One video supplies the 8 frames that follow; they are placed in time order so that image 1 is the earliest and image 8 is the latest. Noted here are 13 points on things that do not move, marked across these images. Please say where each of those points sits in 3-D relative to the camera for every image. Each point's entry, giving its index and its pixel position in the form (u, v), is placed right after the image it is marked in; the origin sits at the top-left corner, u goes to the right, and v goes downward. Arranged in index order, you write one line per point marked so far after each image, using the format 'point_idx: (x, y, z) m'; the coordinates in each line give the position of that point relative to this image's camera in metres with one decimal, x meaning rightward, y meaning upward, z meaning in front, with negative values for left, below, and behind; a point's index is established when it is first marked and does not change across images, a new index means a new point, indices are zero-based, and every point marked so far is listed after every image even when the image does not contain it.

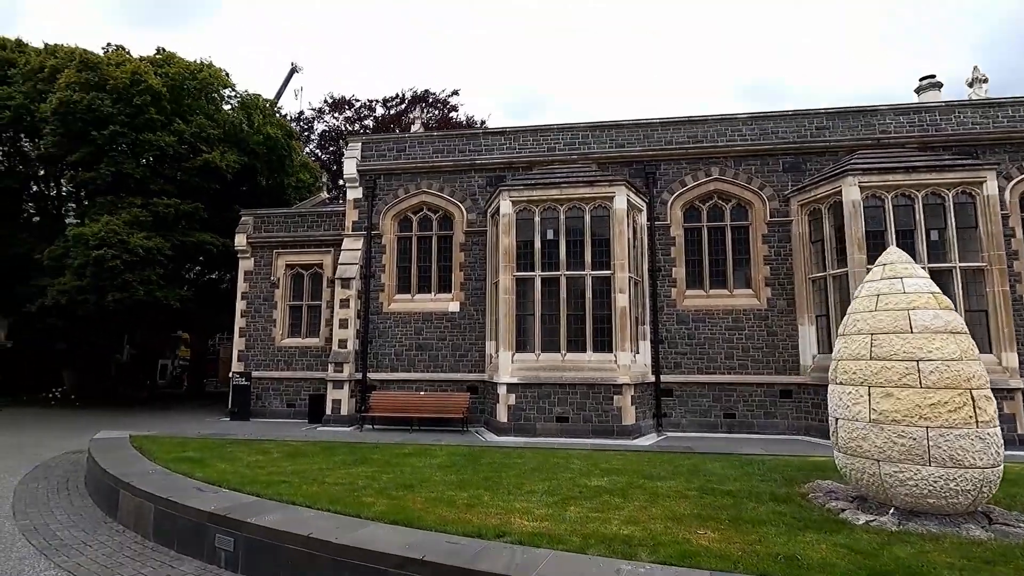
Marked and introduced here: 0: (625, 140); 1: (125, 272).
0: (+2.9, +3.8, +13.8) m
1: (-10.4, +0.4, +14.3) m
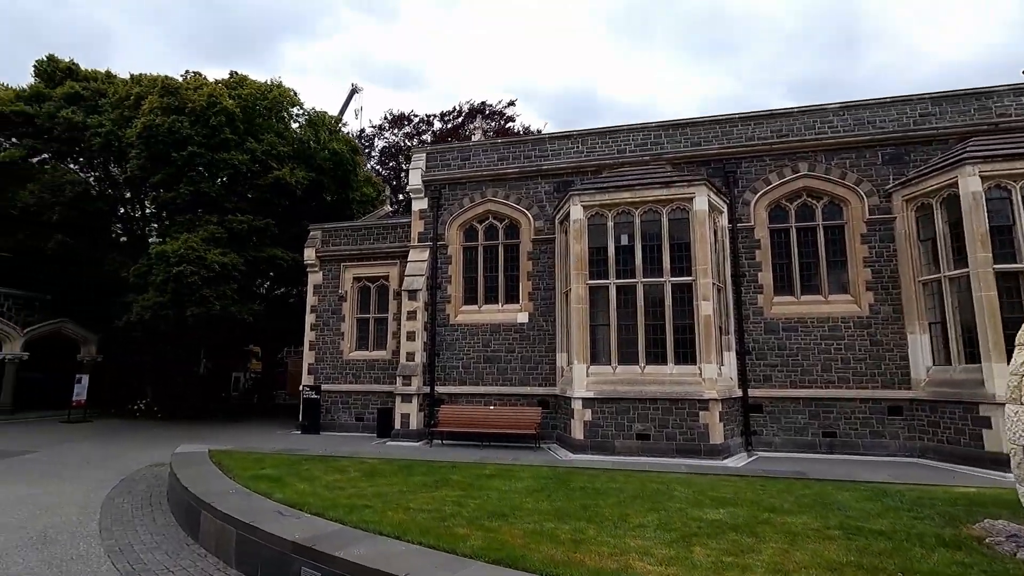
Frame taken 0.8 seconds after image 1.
0: (+4.6, +3.6, +13.0) m
1: (-8.5, 0.0, +14.7) m
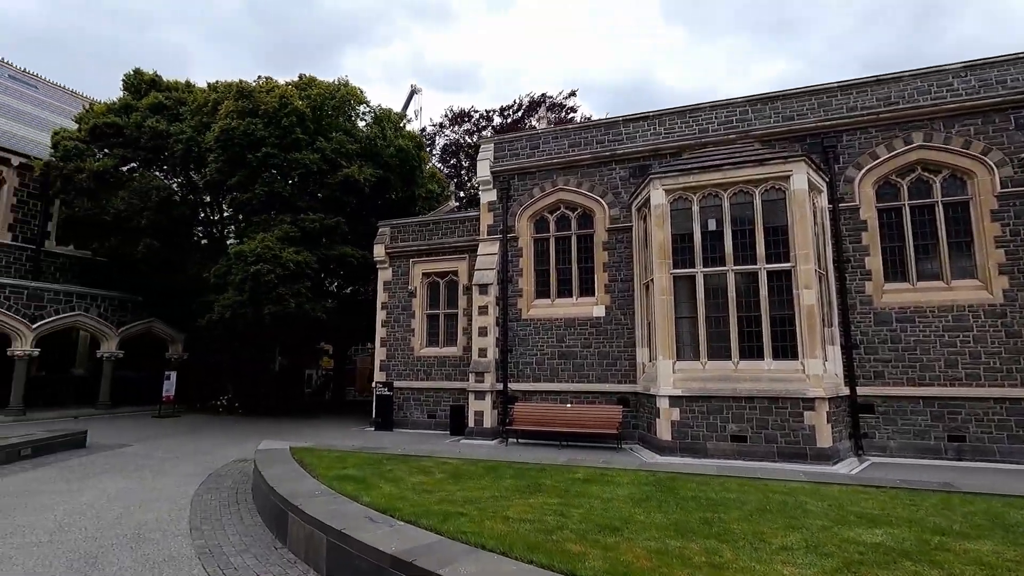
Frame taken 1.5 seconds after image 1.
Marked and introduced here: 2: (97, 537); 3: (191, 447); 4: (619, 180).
0: (+6.2, +3.9, +11.8) m
1: (-6.5, +0.1, +15.0) m
2: (-4.2, -2.5, +5.4) m
3: (-7.0, -3.5, +11.8) m
4: (+2.6, +2.6, +13.1) m
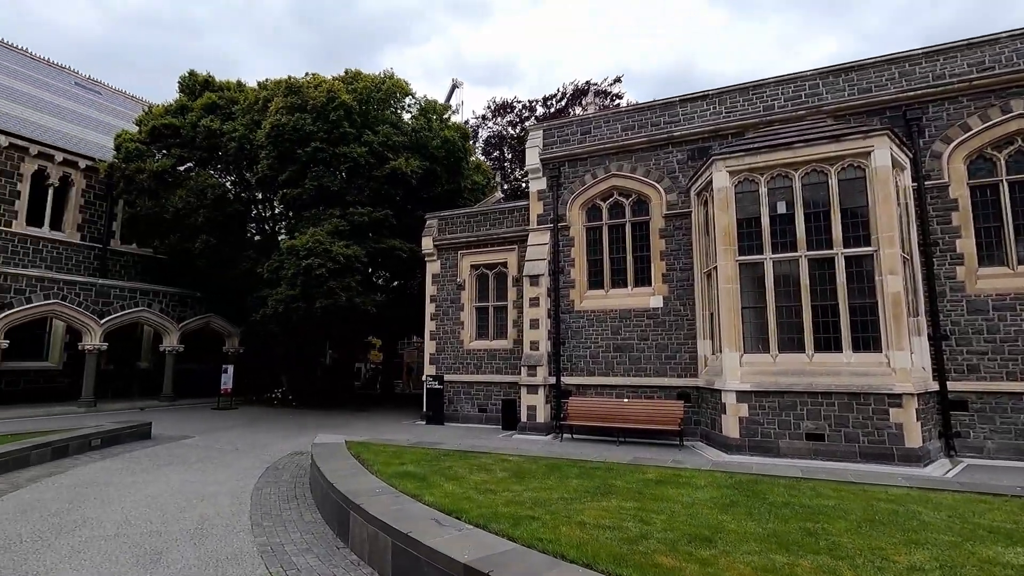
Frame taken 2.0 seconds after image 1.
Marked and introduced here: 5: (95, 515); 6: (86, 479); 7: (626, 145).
0: (+7.3, +4.2, +10.9) m
1: (-5.1, +0.2, +15.1) m
2: (-3.5, -2.4, +5.3) m
3: (-5.8, -3.3, +11.9) m
4: (+3.8, +2.9, +12.4) m
5: (-4.6, -2.5, +5.9) m
6: (-6.1, -2.8, +7.7) m
7: (+2.7, +3.4, +12.9) m
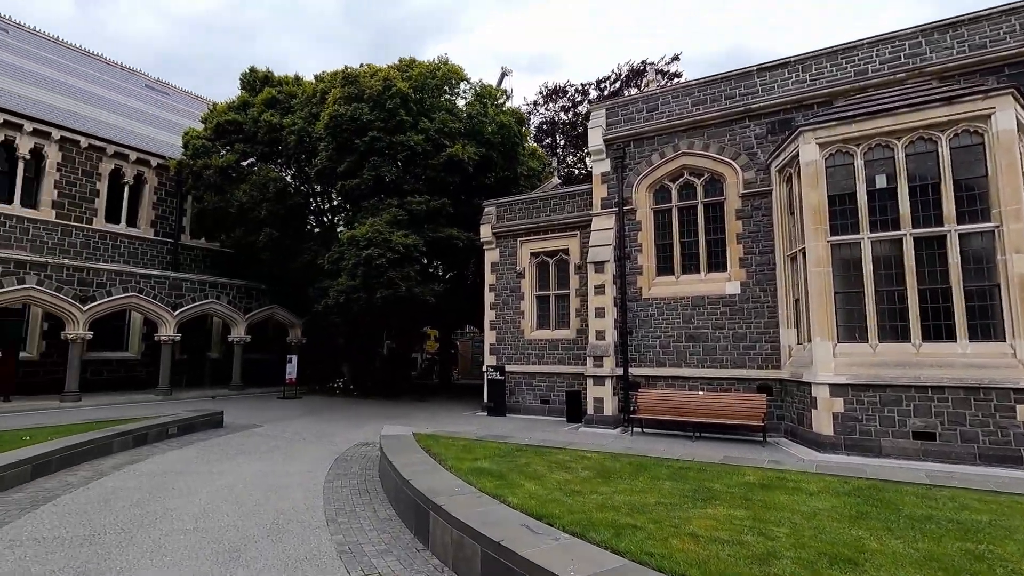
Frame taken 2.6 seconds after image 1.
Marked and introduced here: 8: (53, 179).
0: (+8.5, +4.5, +9.6) m
1: (-3.4, +0.5, +15.0) m
2: (-2.6, -2.3, +5.2) m
3: (-4.4, -3.1, +12.0) m
4: (+5.2, +3.2, +11.5) m
5: (-3.7, -2.4, +5.8) m
6: (-5.1, -2.6, +7.8) m
7: (+4.2, +3.7, +12.0) m
8: (-14.9, +3.5, +17.4) m
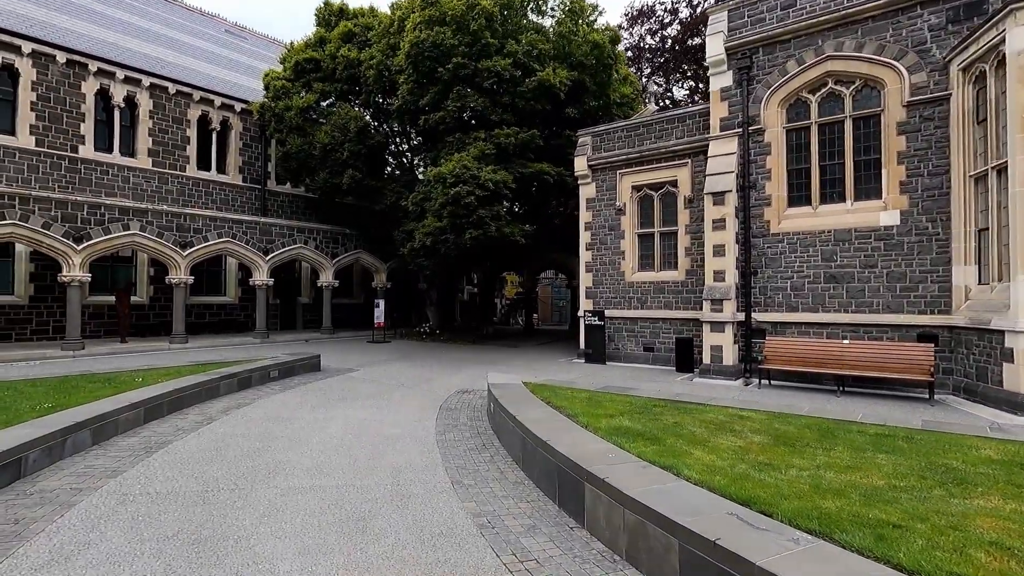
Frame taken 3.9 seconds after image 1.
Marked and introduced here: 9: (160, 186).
0: (+10.2, +5.6, +6.8) m
1: (-0.9, +2.1, +14.0) m
2: (-1.3, -1.7, +4.6) m
3: (-2.2, -1.8, +11.6) m
4: (+7.2, +4.4, +9.2) m
5: (-2.2, -1.7, +5.3) m
6: (-3.4, -1.8, +7.5) m
7: (+6.2, +5.0, +9.9) m
8: (-12.0, +5.3, +17.6) m
9: (-11.7, +3.4, +17.8) m
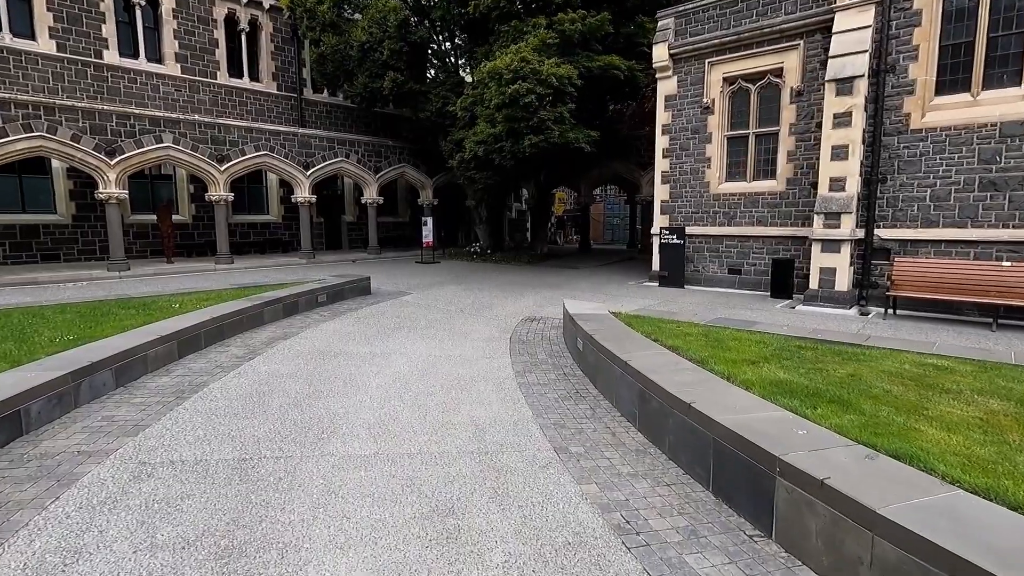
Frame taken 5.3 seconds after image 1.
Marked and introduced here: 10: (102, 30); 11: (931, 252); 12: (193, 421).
0: (+11.2, +6.4, +3.8) m
1: (+0.6, +4.1, +12.2) m
2: (-0.5, -1.1, +3.5) m
3: (-0.8, -0.2, +10.5) m
4: (+8.3, +5.6, +6.5) m
5: (-1.4, -1.0, +4.3) m
6: (-2.3, -0.7, +6.5) m
7: (+7.4, +6.3, +7.1) m
8: (-10.2, +7.8, +16.1) m
9: (-9.9, +5.9, +16.5) m
10: (-11.4, +7.2, +14.8) m
11: (+6.7, +0.6, +8.6) m
12: (-2.4, -1.0, +4.0) m
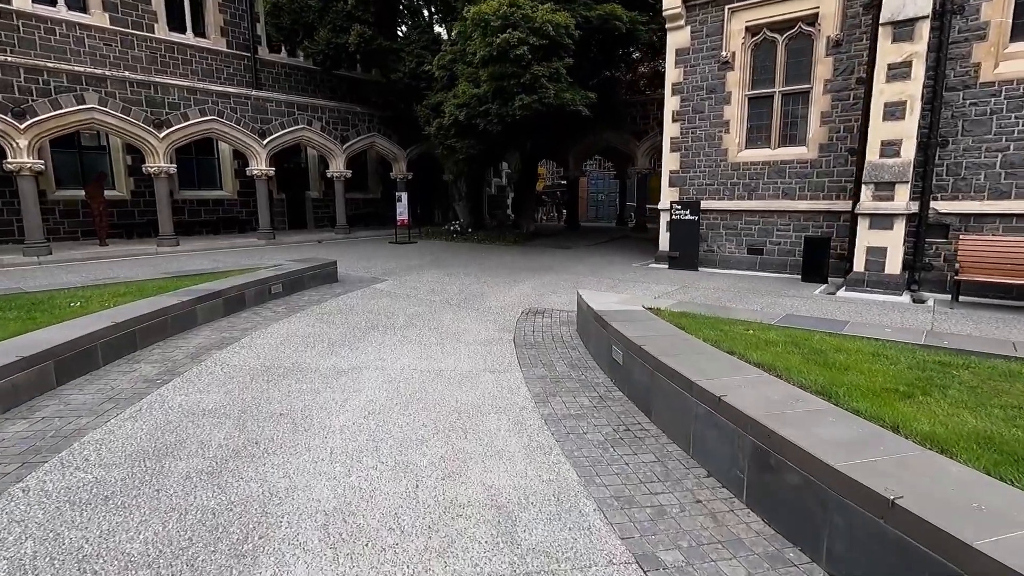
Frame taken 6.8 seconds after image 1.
0: (+11.3, +6.5, +2.5) m
1: (+0.4, +4.4, +10.5) m
2: (-0.2, -1.1, +2.0) m
3: (-0.9, 0.0, +8.9) m
4: (+8.3, +5.8, +5.1) m
5: (-1.2, -1.0, +2.7) m
6: (-2.2, -0.6, +4.9) m
7: (+7.4, +6.5, +5.7) m
8: (-10.7, +8.2, +13.7) m
9: (-10.3, +6.3, +14.2) m
10: (-11.8, +7.5, +12.4) m
11: (+6.7, +0.8, +7.4) m
12: (-2.2, -1.0, +2.4) m
